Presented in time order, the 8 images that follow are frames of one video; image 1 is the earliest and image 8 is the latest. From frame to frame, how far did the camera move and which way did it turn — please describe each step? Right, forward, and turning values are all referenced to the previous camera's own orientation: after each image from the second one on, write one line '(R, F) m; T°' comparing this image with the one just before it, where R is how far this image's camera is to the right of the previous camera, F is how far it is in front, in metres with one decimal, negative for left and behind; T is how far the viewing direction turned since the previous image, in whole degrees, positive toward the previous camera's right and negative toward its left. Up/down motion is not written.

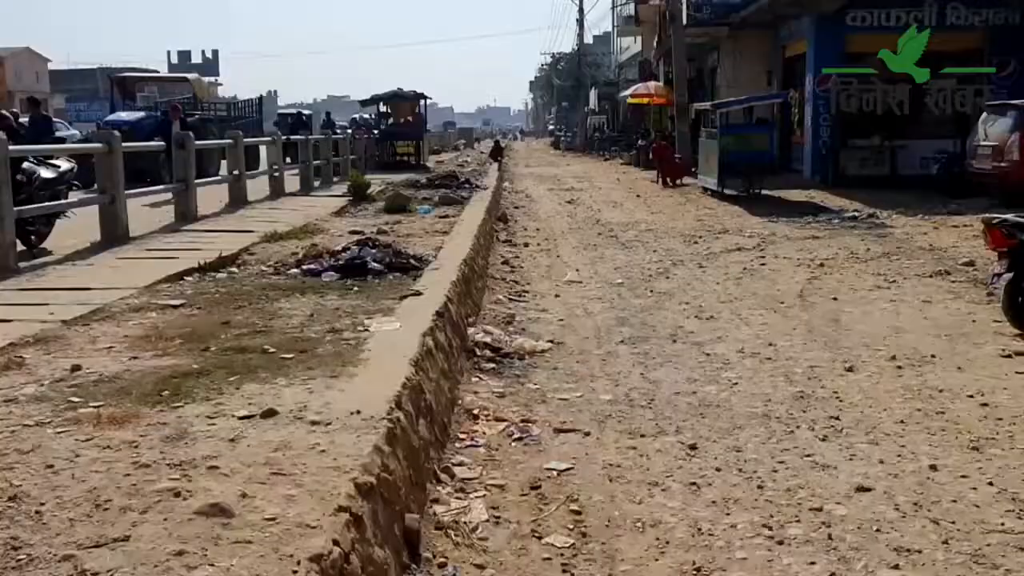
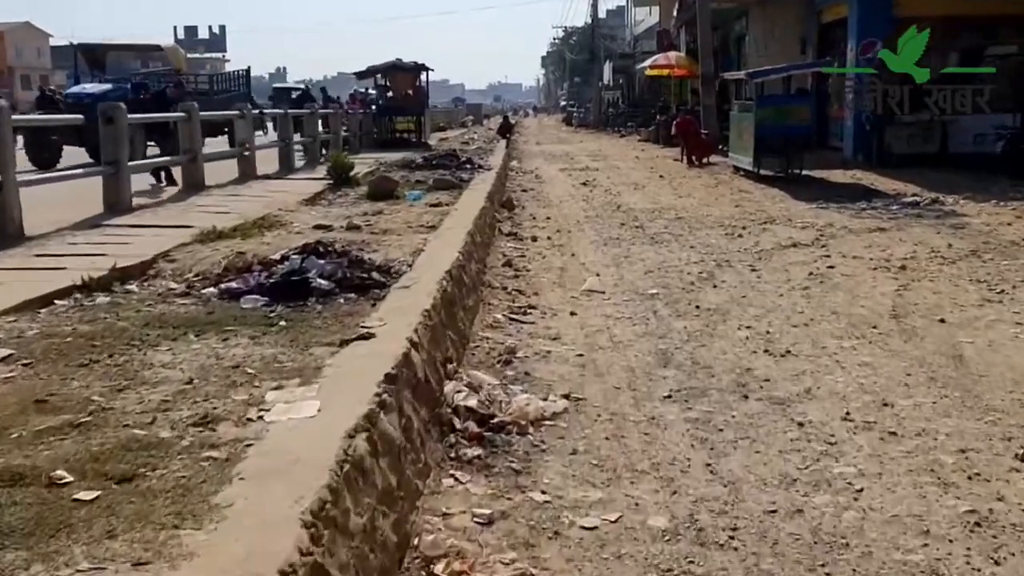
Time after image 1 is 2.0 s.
(+0.1, +2.4) m; -1°
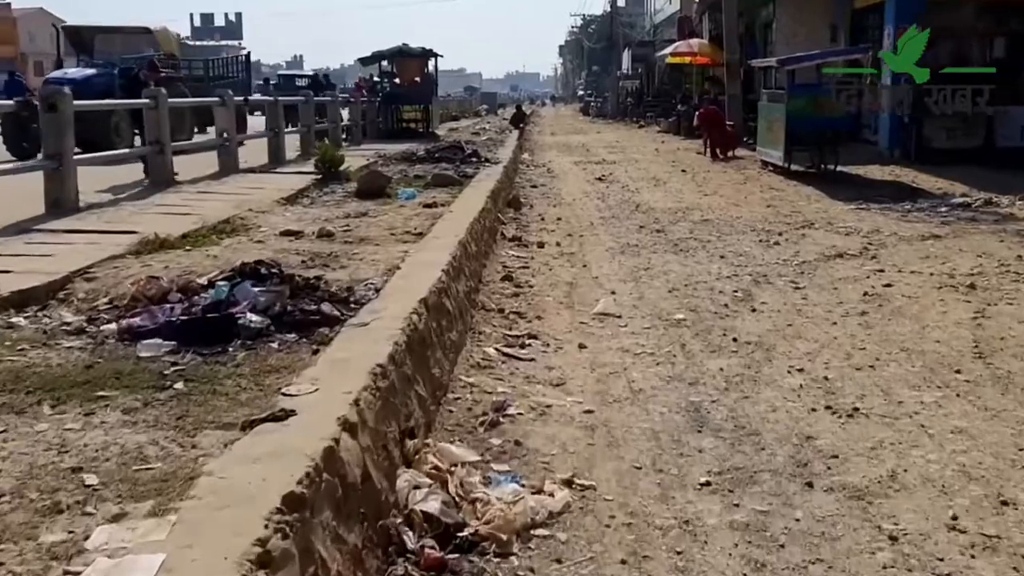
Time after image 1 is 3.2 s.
(+0.1, +1.4) m; -1°
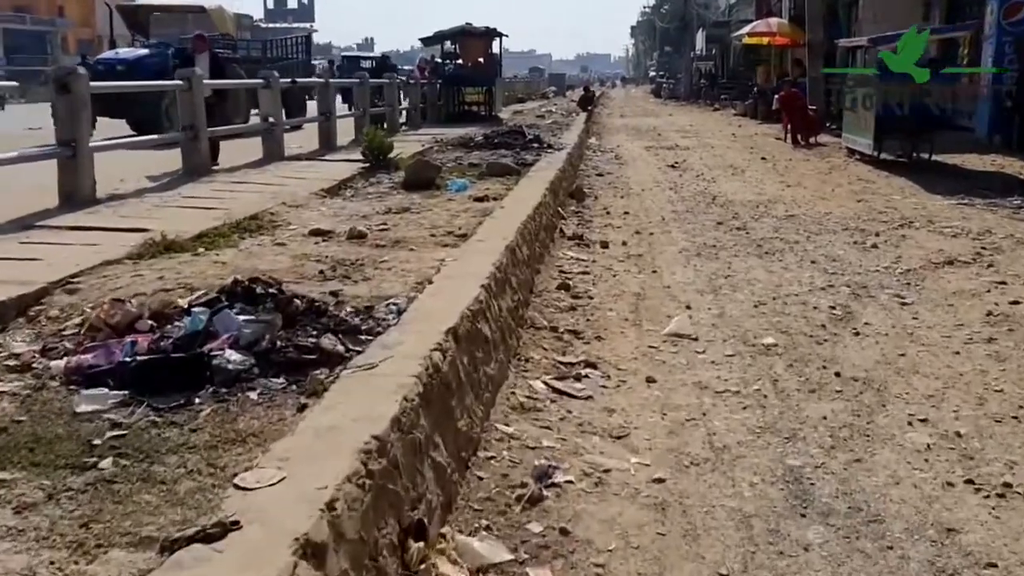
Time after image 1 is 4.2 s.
(+0.1, +1.1) m; -4°
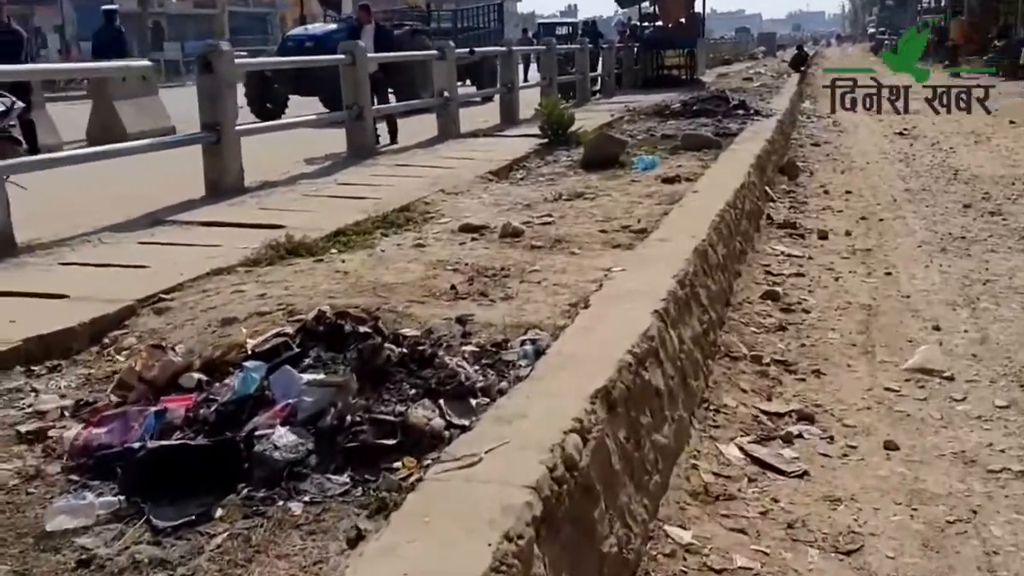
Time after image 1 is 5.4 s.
(+0.1, +1.3) m; -12°
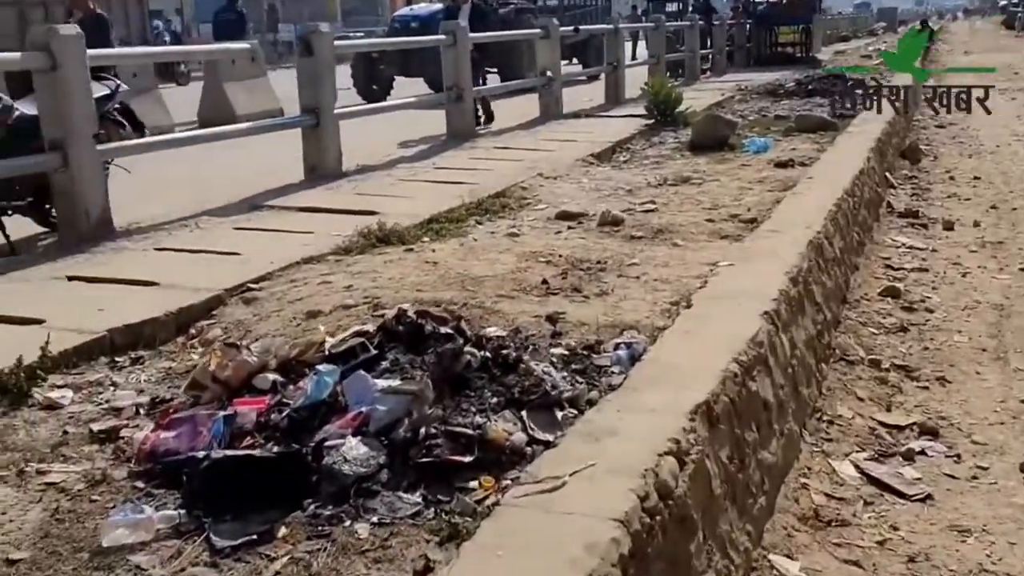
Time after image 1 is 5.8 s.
(0.0, +0.2) m; -6°
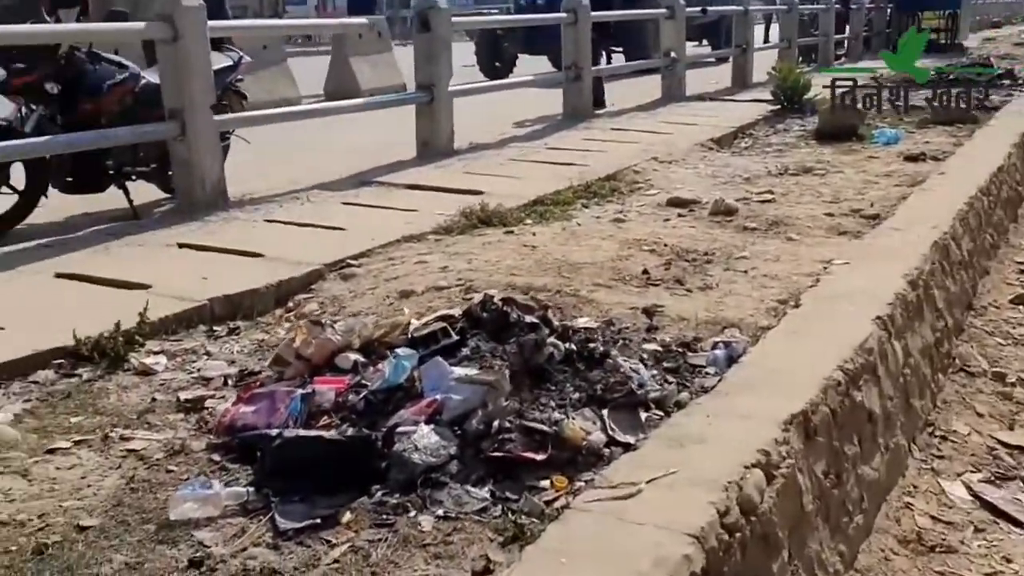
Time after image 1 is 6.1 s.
(+0.1, +0.1) m; -7°
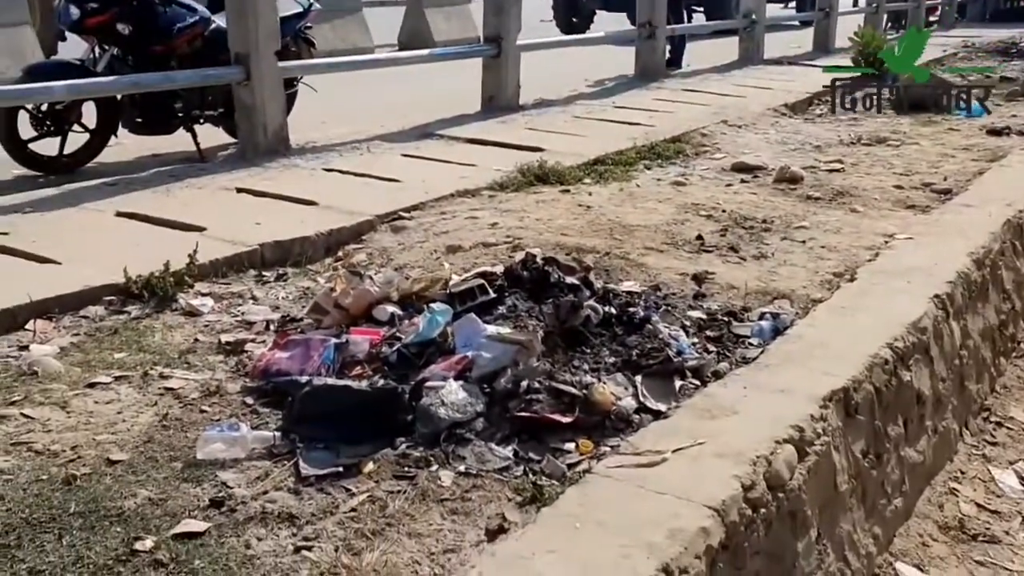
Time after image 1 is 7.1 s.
(+0.1, 0.0) m; -4°
